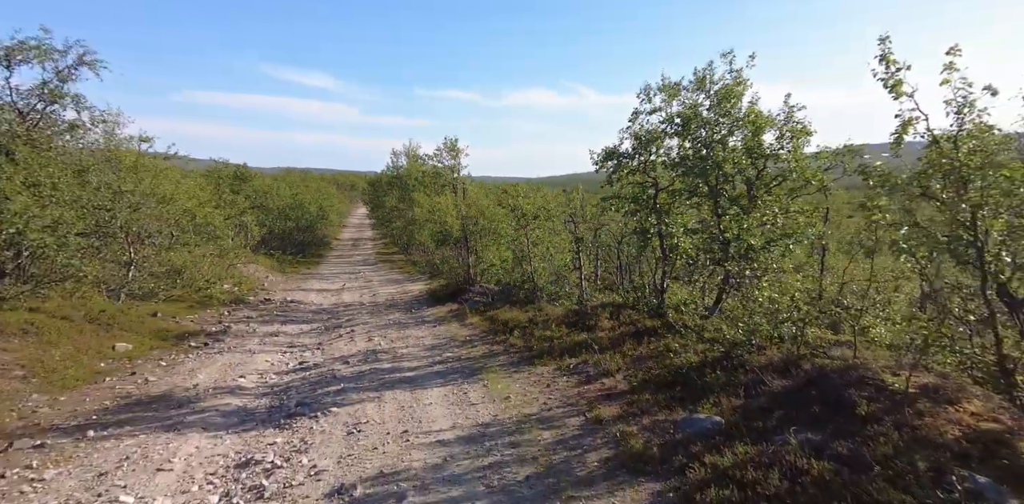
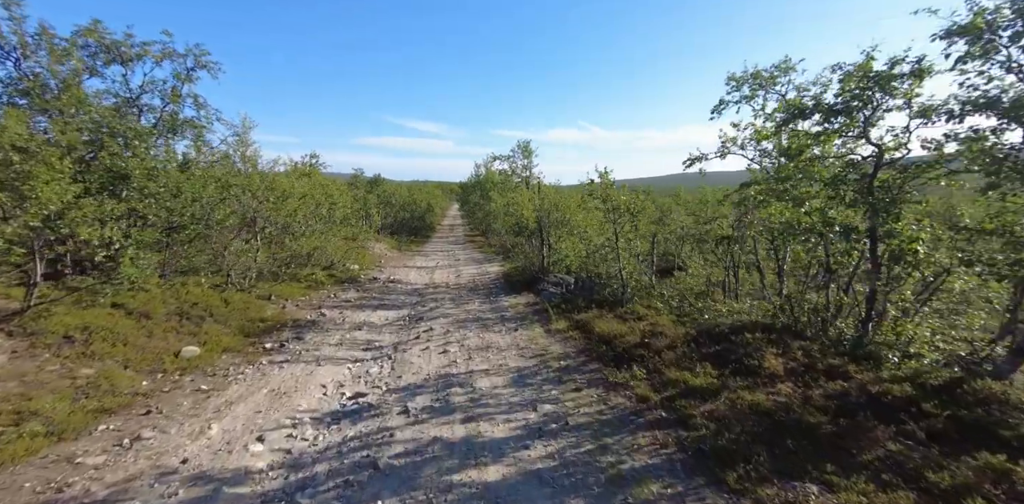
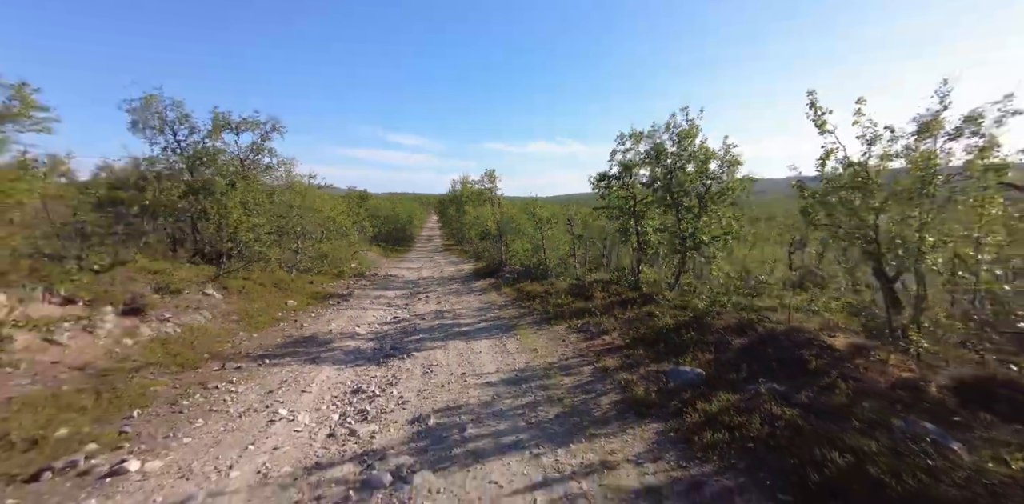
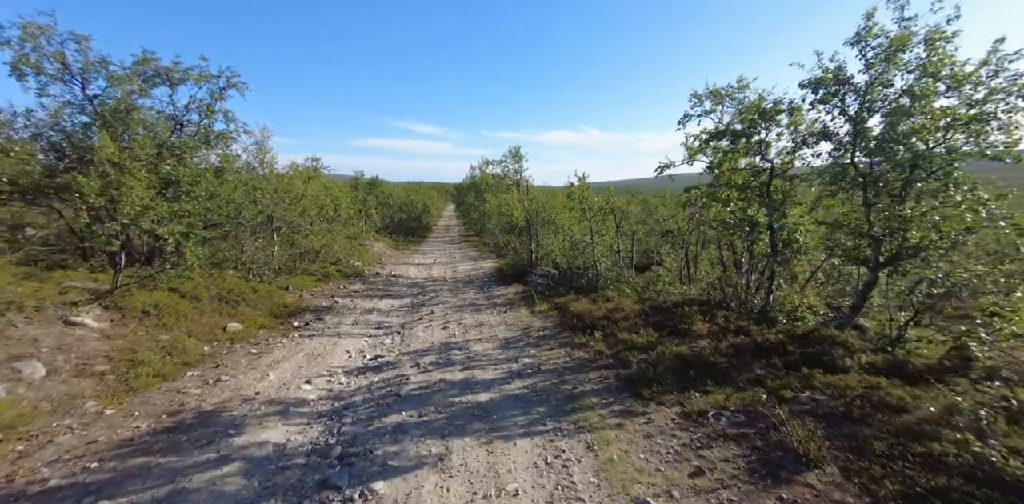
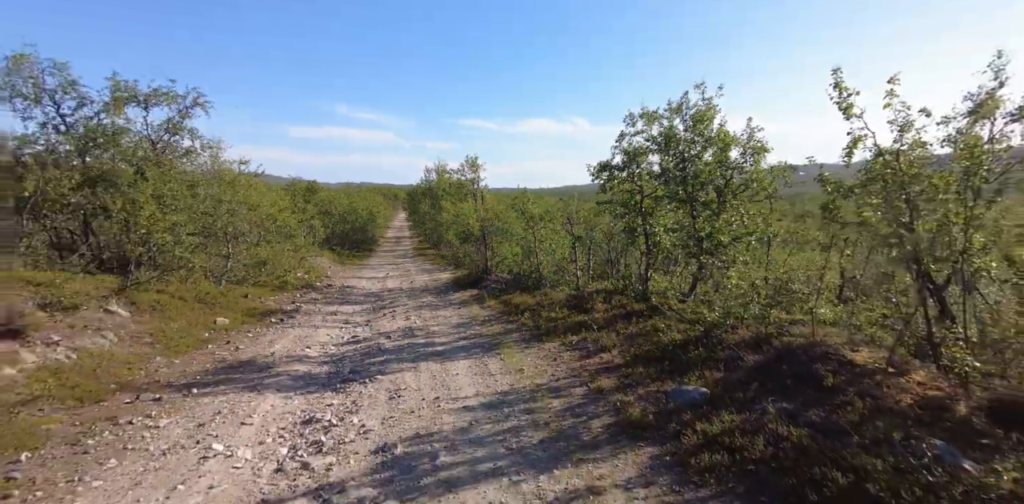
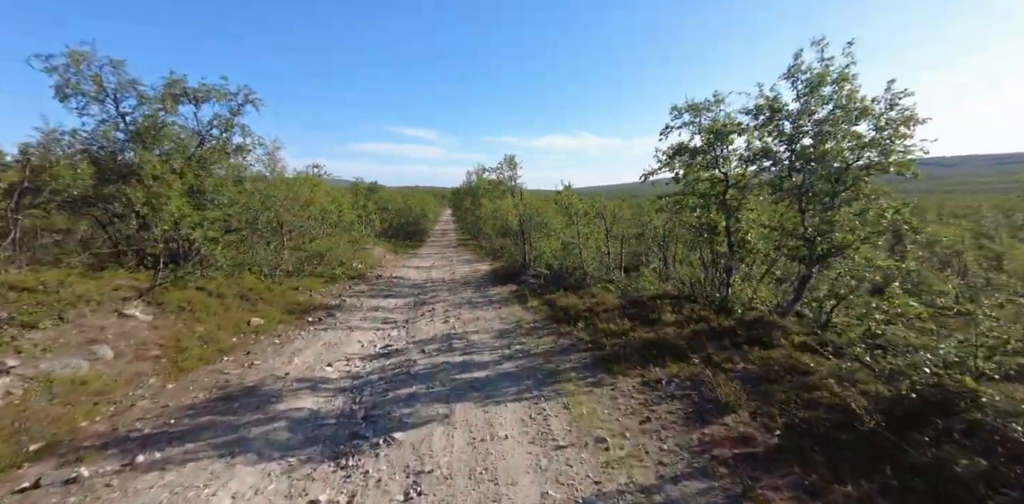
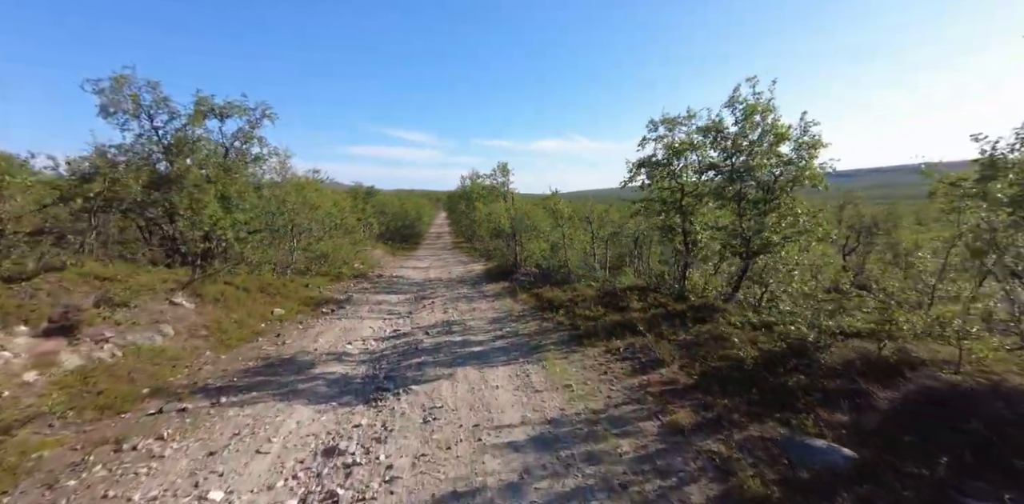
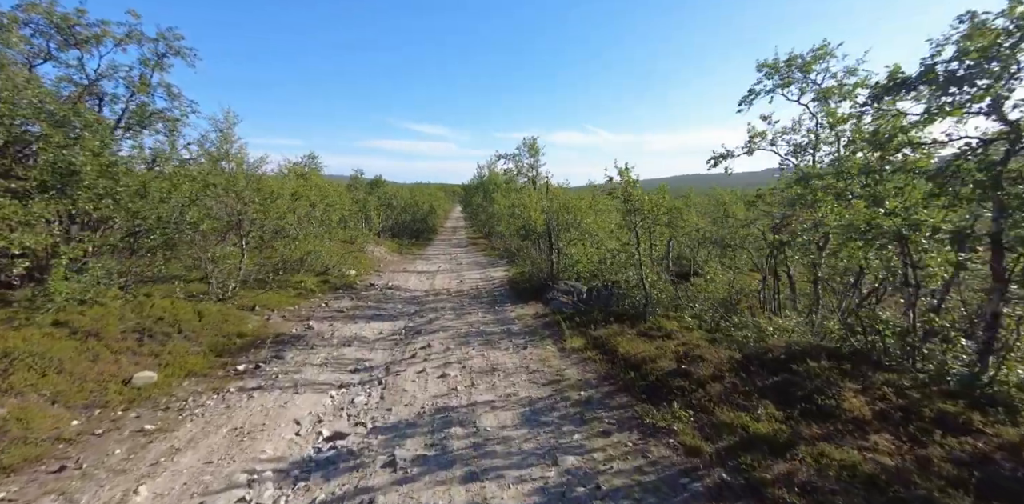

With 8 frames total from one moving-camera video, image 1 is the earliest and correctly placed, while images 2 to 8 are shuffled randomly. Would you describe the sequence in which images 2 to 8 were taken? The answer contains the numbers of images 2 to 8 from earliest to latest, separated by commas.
5, 3, 7, 6, 4, 2, 8
